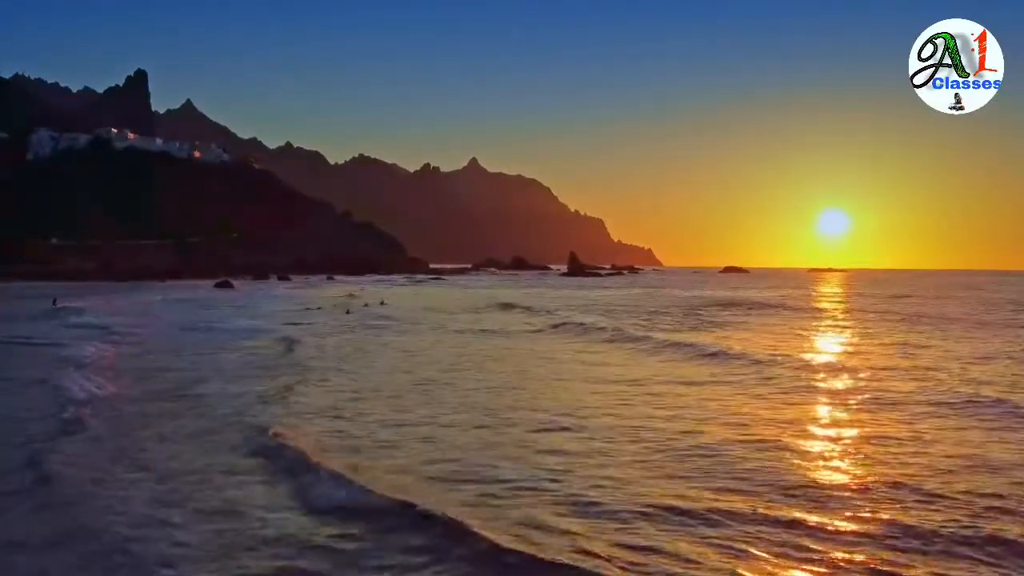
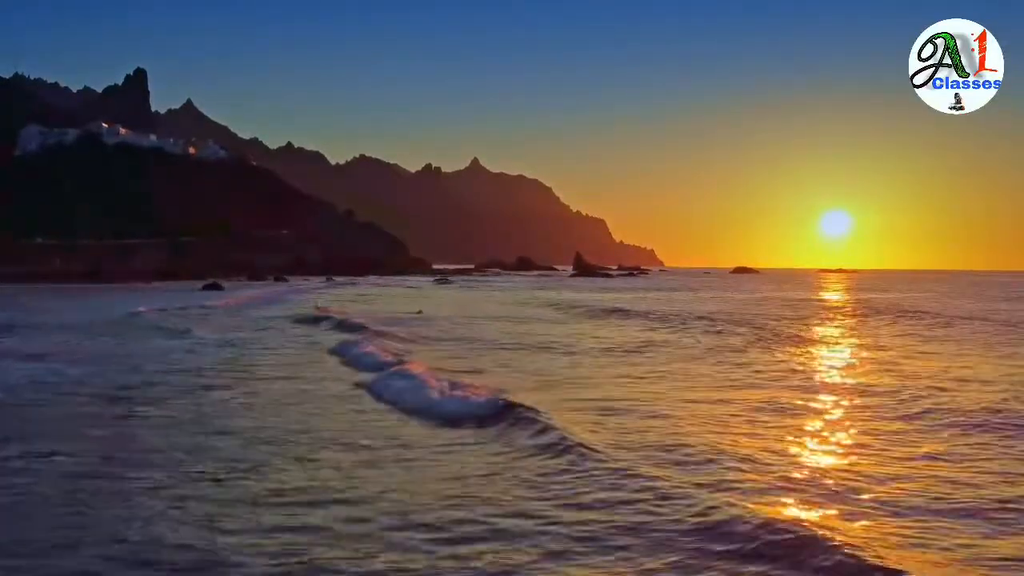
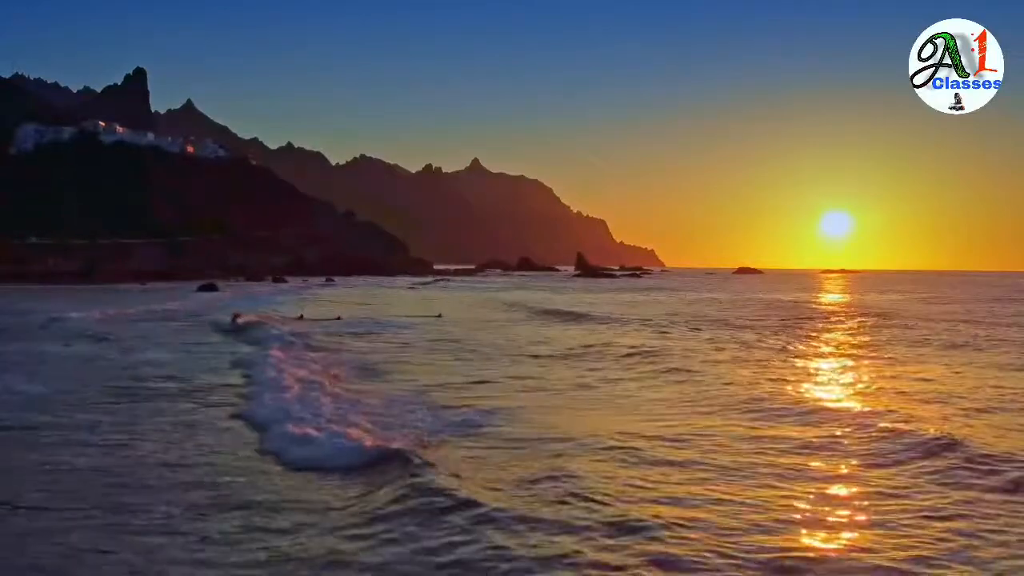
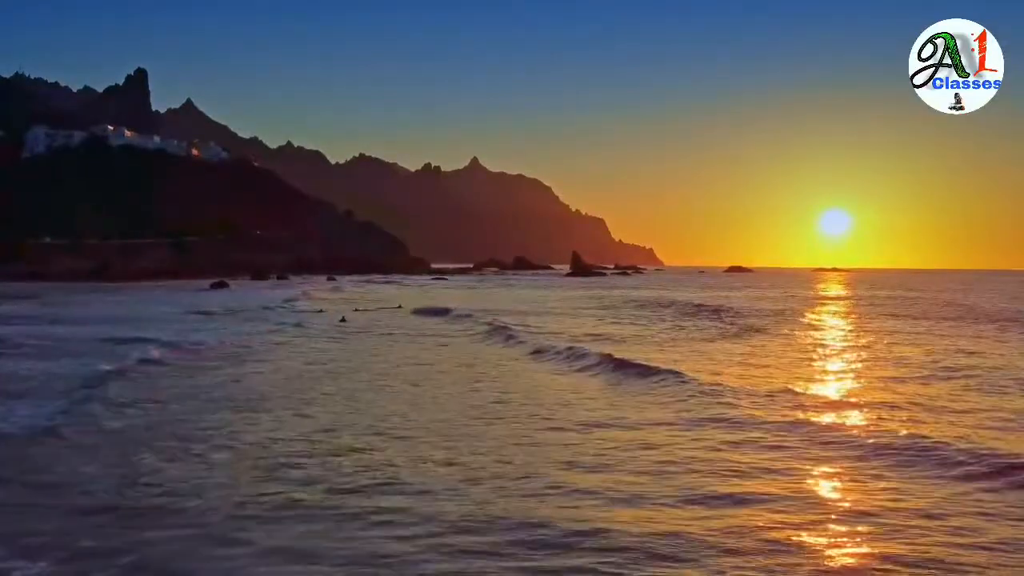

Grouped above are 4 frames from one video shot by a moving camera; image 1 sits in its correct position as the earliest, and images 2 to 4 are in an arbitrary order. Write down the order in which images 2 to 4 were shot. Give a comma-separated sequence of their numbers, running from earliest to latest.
4, 2, 3
